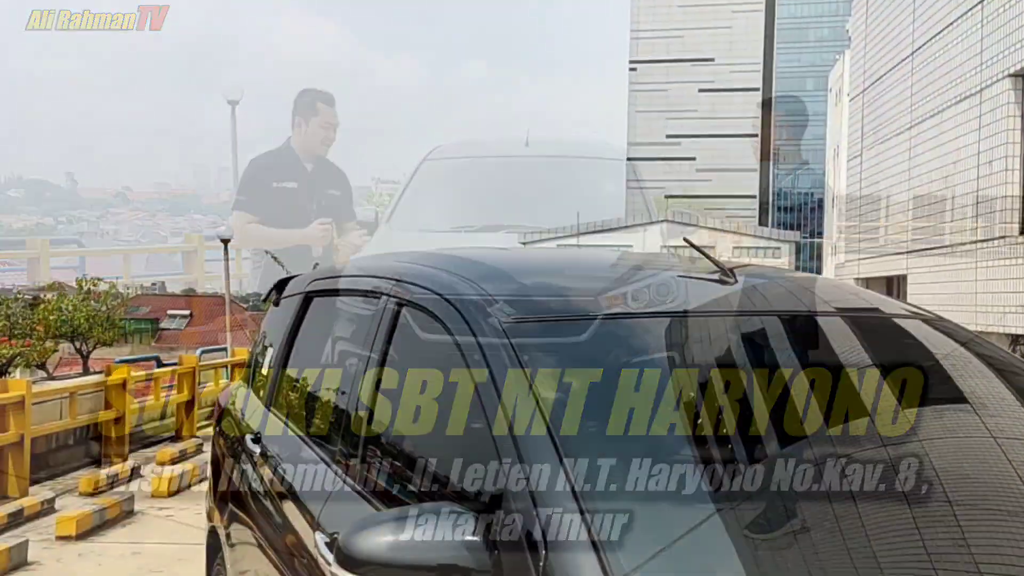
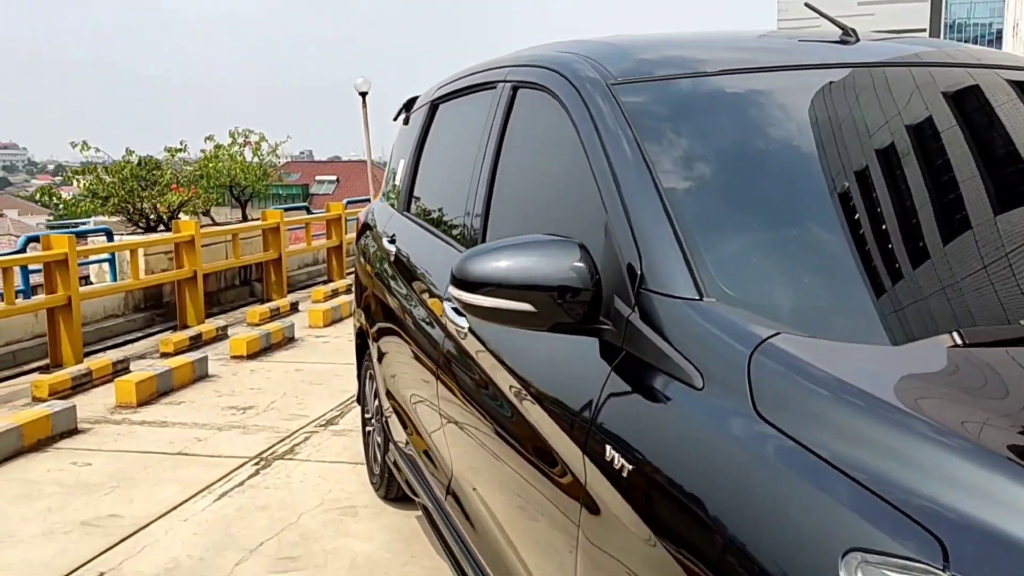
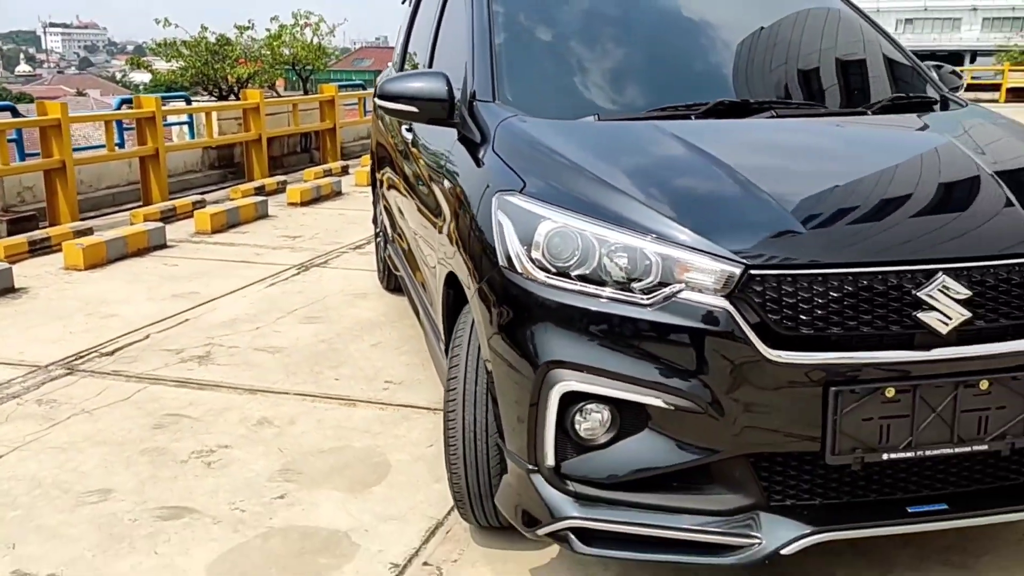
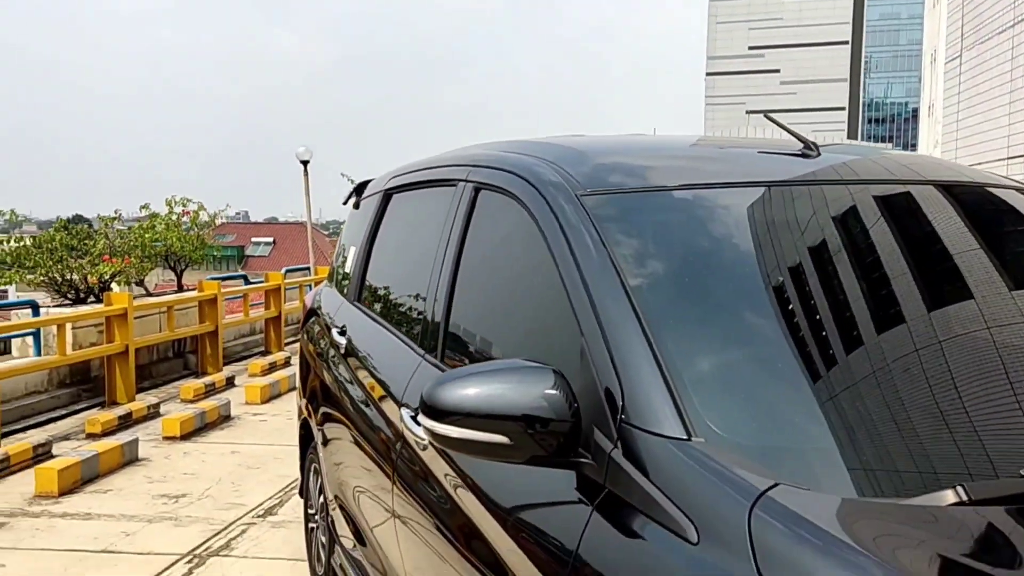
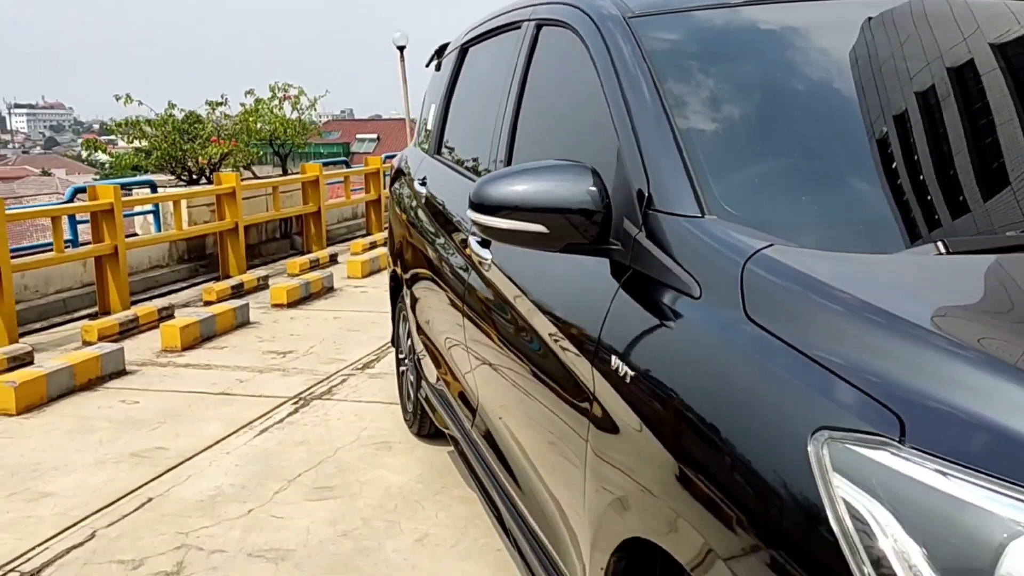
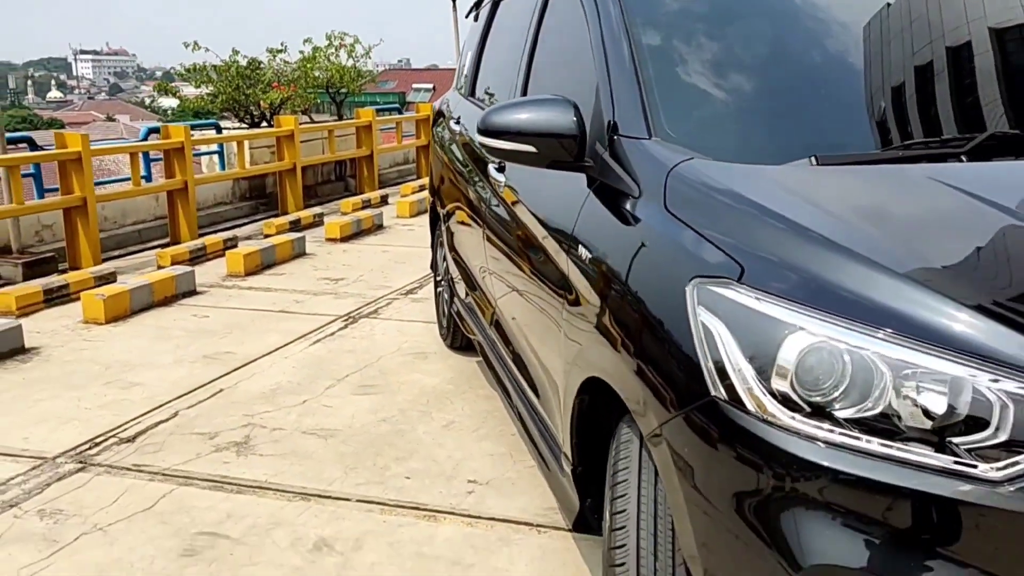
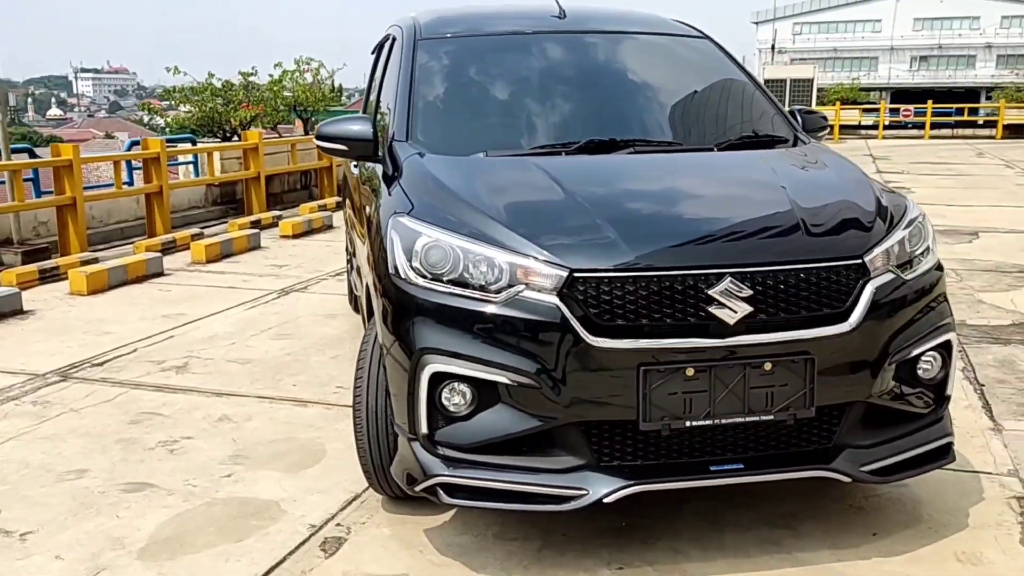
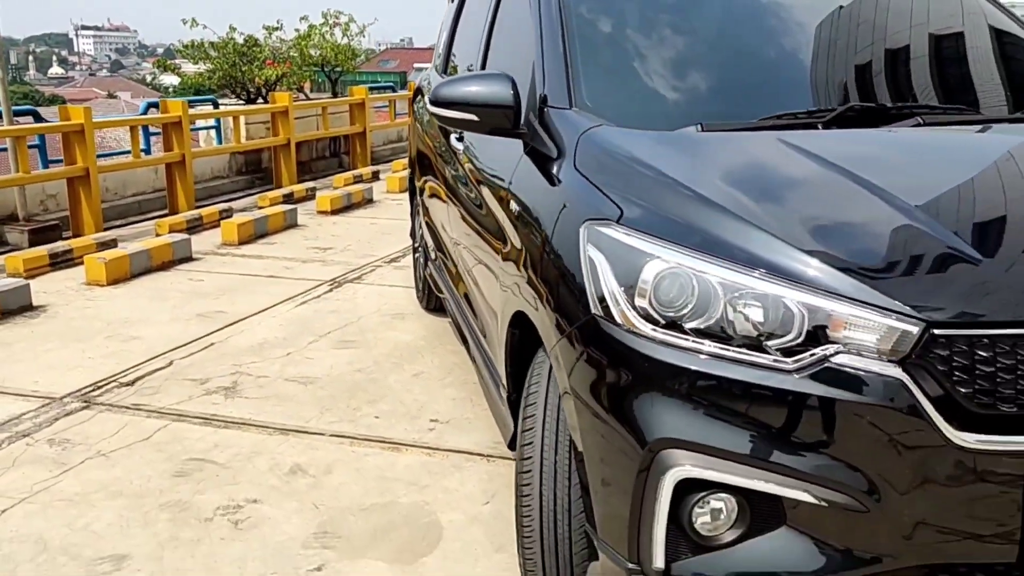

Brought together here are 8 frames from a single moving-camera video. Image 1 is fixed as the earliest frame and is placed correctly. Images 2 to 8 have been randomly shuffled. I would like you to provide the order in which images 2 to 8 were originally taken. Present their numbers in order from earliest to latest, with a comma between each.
4, 2, 5, 6, 8, 3, 7
